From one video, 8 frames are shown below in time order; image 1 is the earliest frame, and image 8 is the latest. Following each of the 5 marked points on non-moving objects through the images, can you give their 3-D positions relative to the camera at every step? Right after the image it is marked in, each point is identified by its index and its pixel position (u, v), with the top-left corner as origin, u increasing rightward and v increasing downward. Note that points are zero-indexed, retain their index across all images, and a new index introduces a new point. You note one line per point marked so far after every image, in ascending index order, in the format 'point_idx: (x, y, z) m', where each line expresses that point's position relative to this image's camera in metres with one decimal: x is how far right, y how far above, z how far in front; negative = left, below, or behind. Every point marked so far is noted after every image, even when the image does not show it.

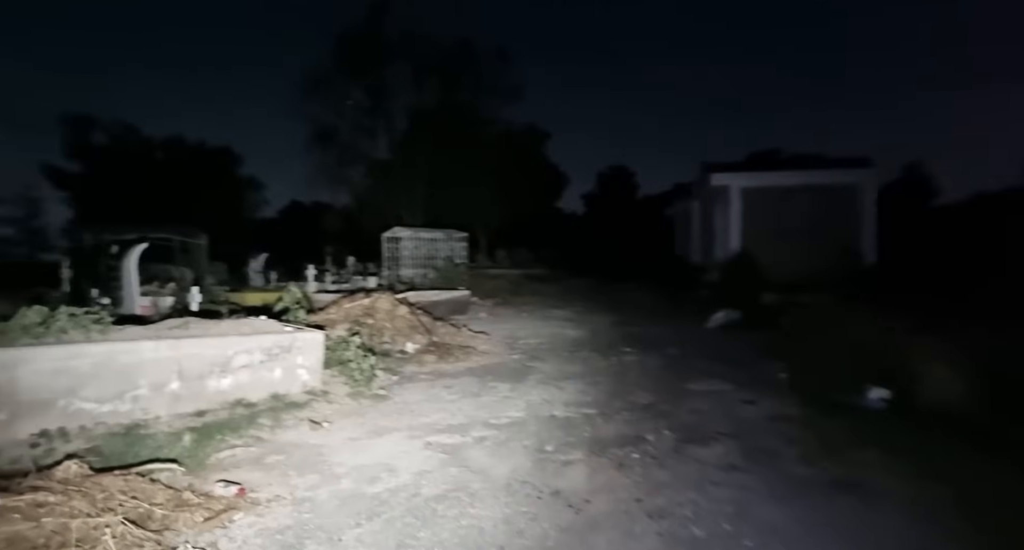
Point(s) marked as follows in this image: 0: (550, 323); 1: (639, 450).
0: (+1.0, -1.3, +13.6) m
1: (+1.2, -1.7, +5.1) m
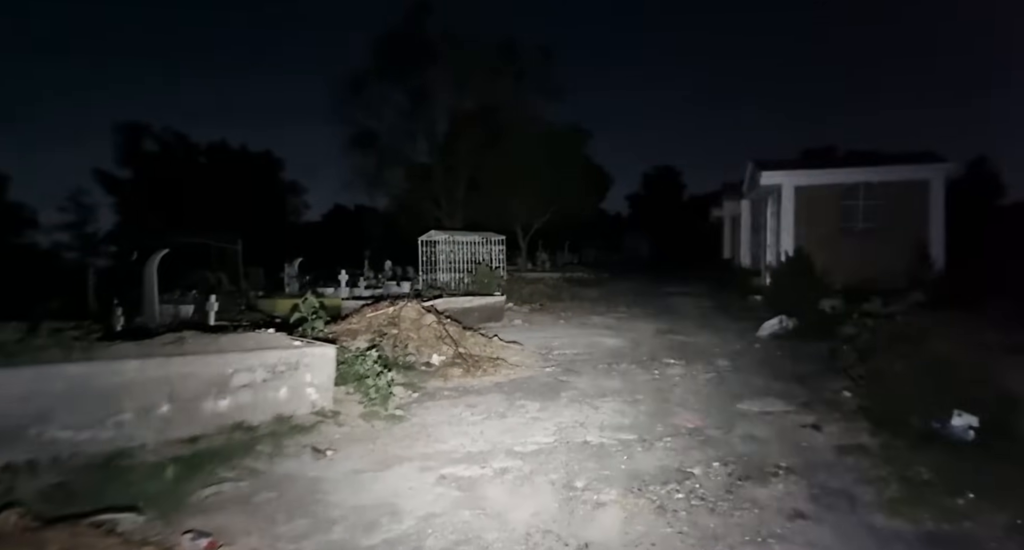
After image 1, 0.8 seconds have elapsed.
0: (+1.8, -1.4, +12.8) m
1: (+1.4, -1.8, +4.3) m
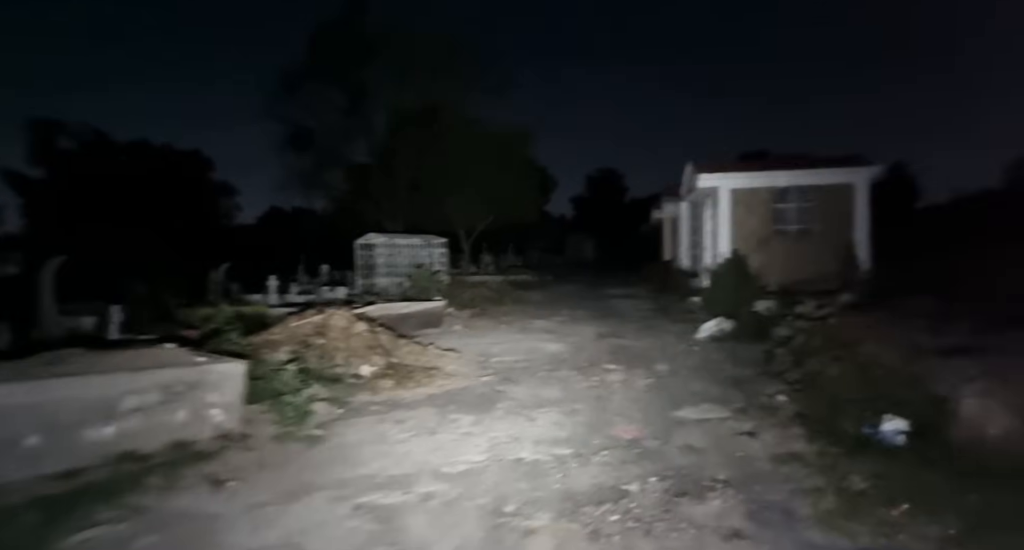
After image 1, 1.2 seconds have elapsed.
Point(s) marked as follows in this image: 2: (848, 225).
0: (+0.4, -1.5, +12.5) m
1: (+0.8, -1.8, +4.0) m
2: (+9.2, +1.4, +14.0) m
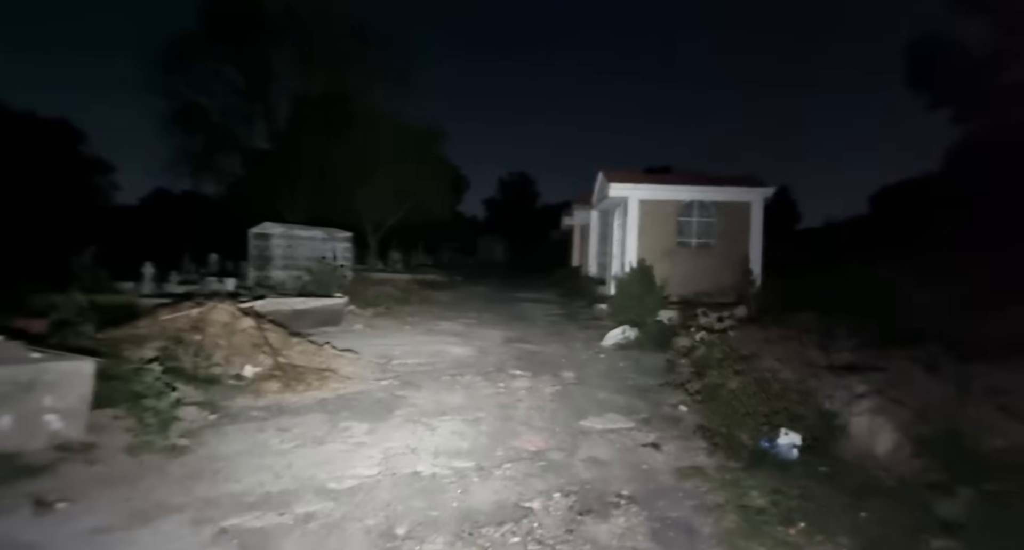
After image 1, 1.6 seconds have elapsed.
0: (-1.8, -1.5, +12.1) m
1: (+0.1, -1.9, +3.7) m
2: (+6.8, +1.0, +15.0) m
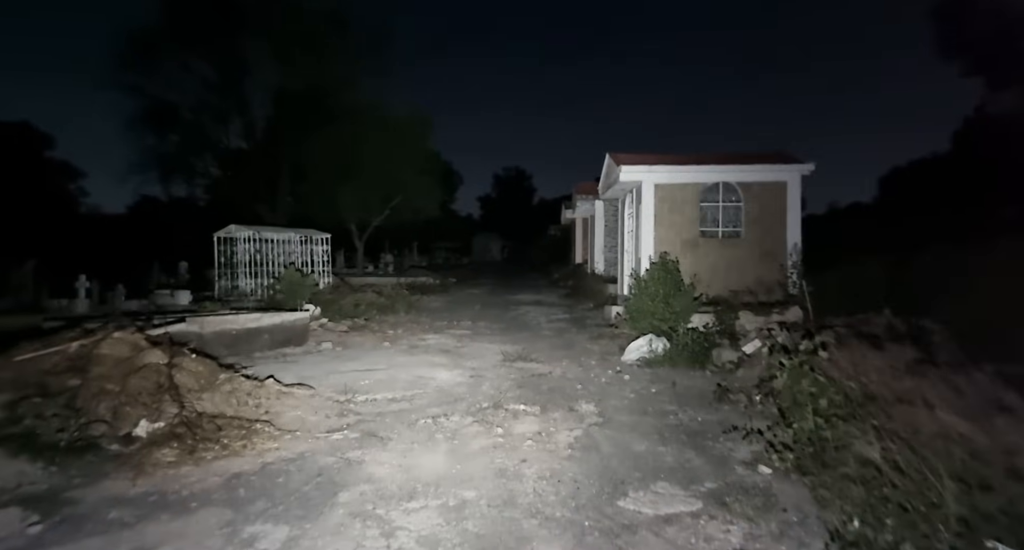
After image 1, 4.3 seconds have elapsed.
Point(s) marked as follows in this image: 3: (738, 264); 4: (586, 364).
0: (-1.8, -1.6, +9.9) m
1: (+0.1, -1.9, +1.6) m
2: (+6.7, +1.2, +12.9) m
3: (+5.7, +0.3, +13.0) m
4: (+1.3, -1.6, +9.1) m
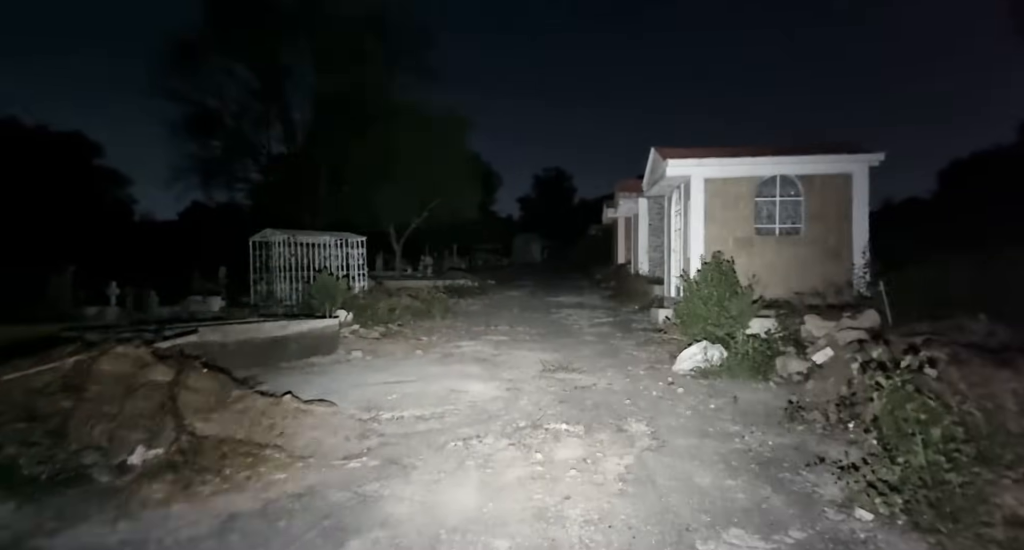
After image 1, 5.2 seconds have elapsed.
0: (-1.1, -1.7, +9.3) m
1: (+0.2, -2.0, +0.9) m
2: (+7.5, +1.2, +11.6) m
3: (+6.6, +0.3, +11.8) m
4: (+2.0, -1.6, +8.3) m
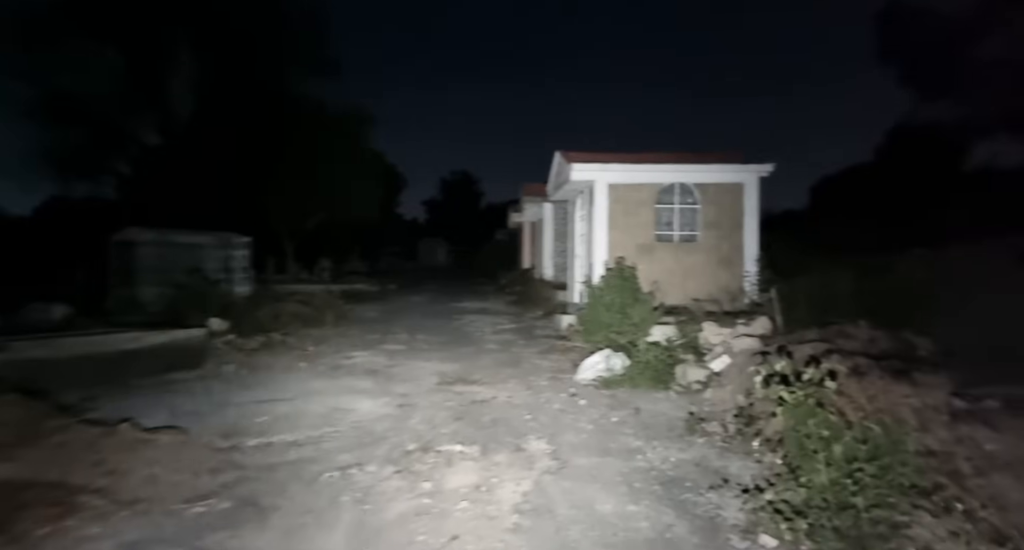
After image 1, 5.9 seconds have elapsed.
0: (-2.8, -1.8, +8.4) m
1: (-0.1, -2.0, +0.3) m
2: (+5.3, +1.0, +12.2) m
3: (+4.3, +0.1, +12.2) m
4: (+0.4, -1.7, +7.9) m
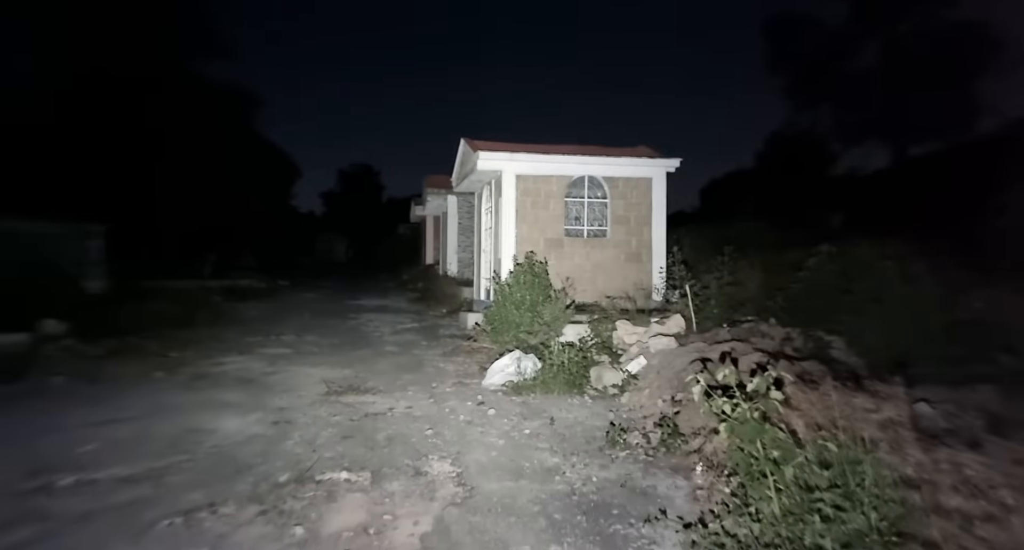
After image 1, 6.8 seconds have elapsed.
0: (-4.2, -1.7, +7.0) m
1: (-0.1, -2.0, -0.5) m
2: (+3.1, +1.1, +12.2) m
3: (+2.1, +0.2, +12.0) m
4: (-1.0, -1.6, +7.1) m
